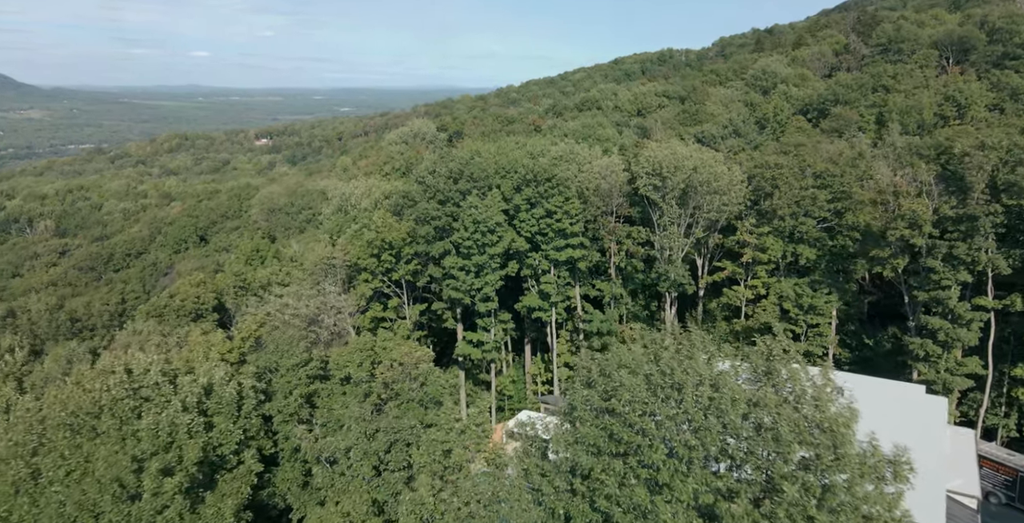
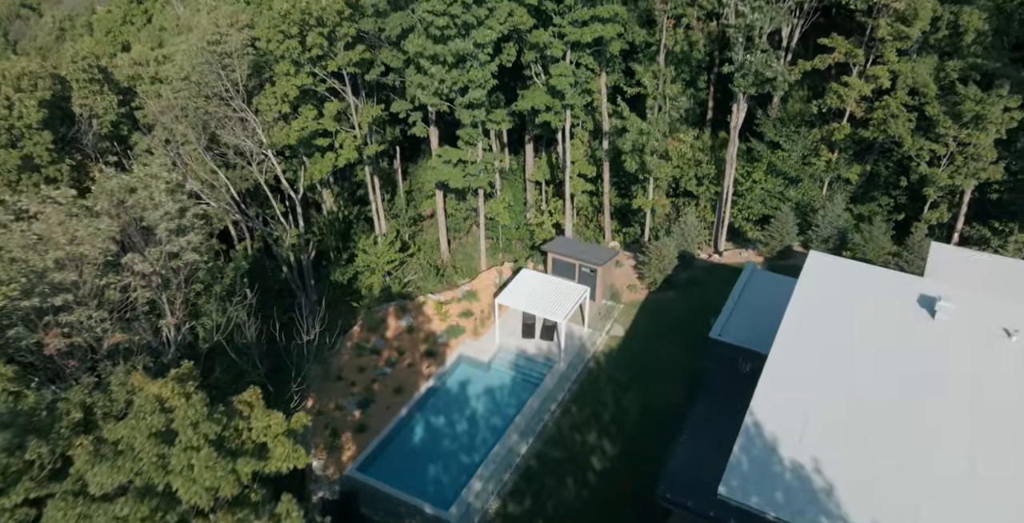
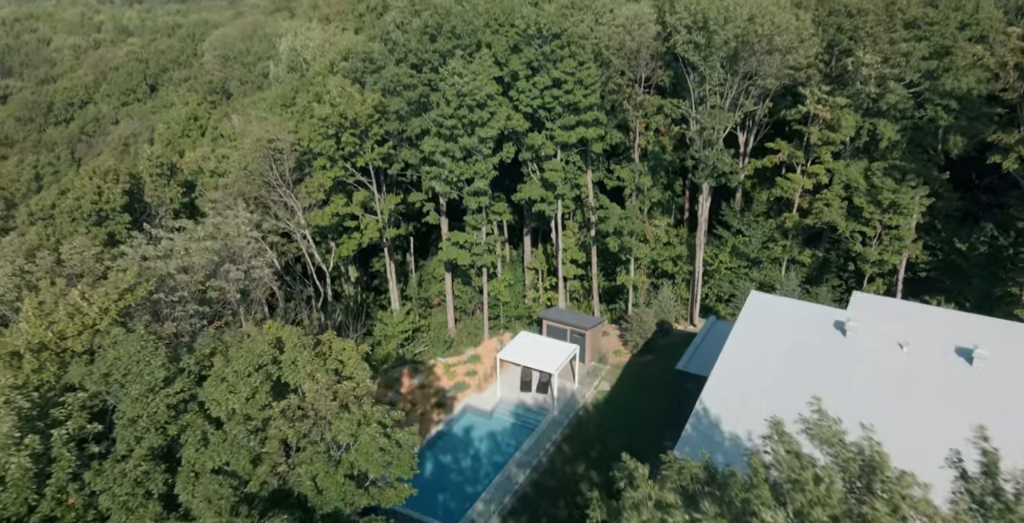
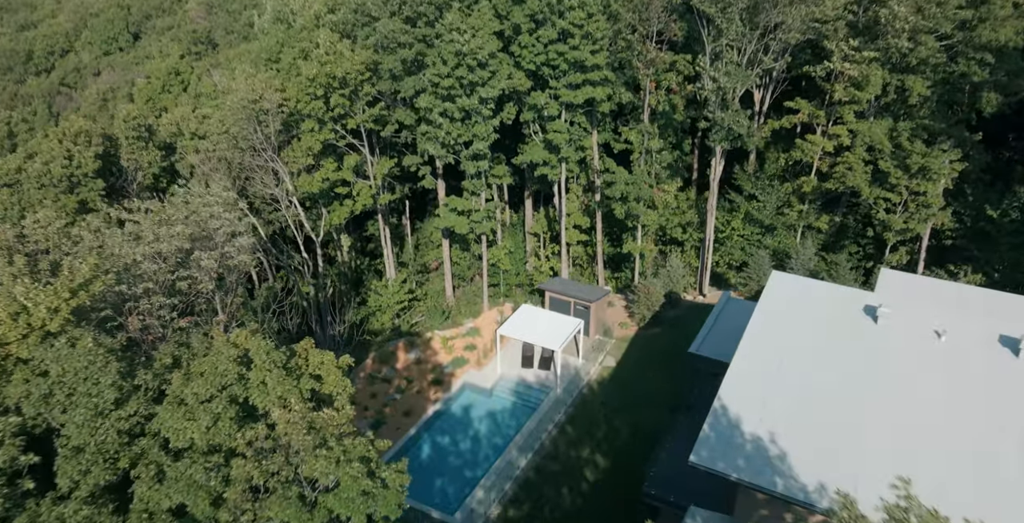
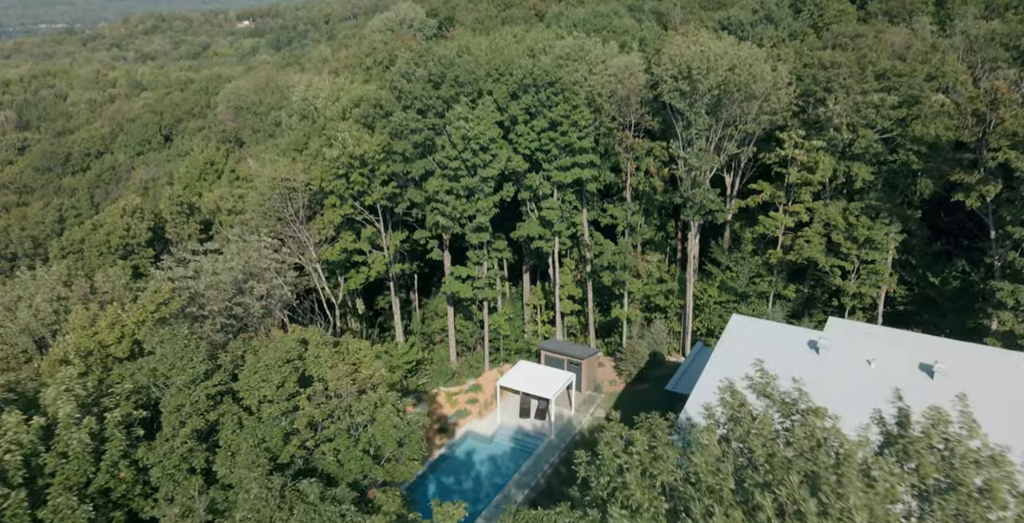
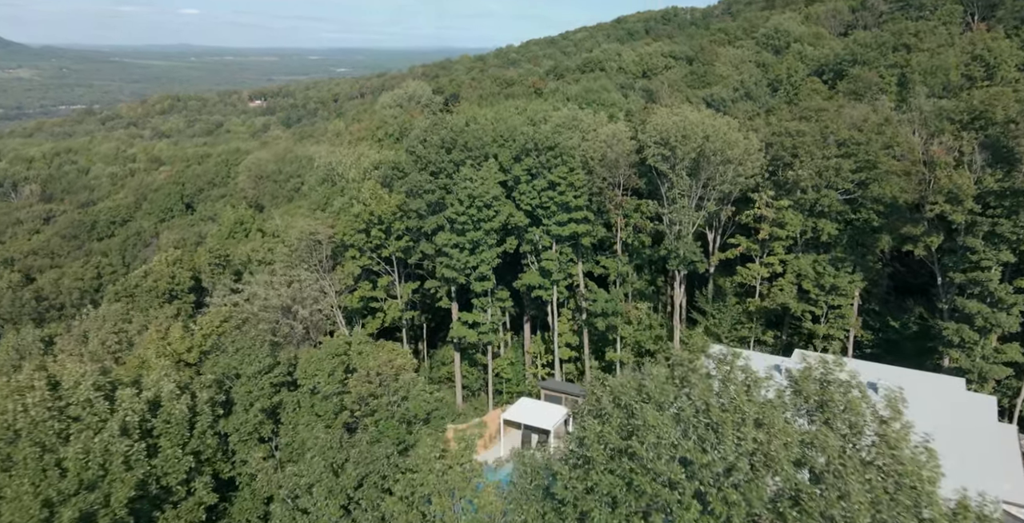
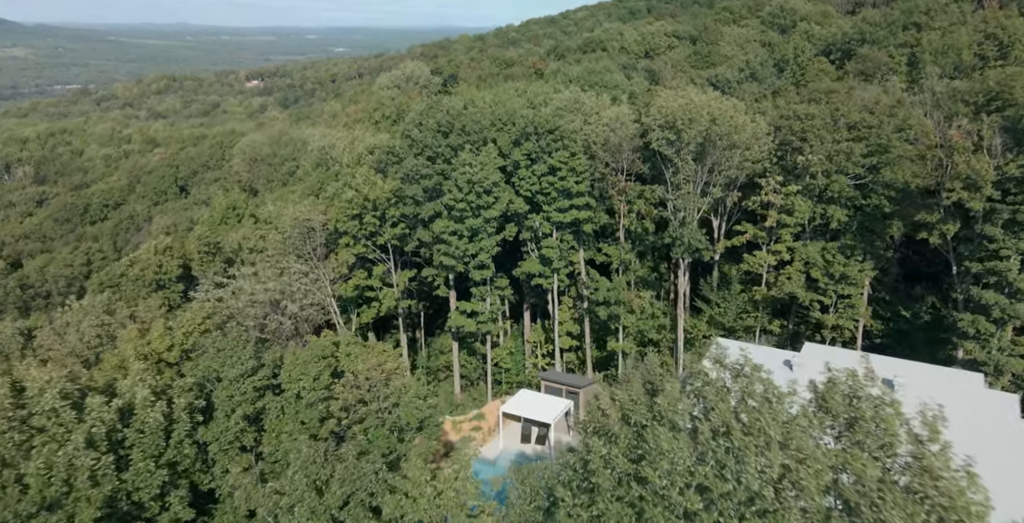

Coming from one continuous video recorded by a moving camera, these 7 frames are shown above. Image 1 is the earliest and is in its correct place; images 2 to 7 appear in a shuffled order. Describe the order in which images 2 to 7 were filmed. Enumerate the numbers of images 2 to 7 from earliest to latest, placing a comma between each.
6, 7, 5, 3, 4, 2
